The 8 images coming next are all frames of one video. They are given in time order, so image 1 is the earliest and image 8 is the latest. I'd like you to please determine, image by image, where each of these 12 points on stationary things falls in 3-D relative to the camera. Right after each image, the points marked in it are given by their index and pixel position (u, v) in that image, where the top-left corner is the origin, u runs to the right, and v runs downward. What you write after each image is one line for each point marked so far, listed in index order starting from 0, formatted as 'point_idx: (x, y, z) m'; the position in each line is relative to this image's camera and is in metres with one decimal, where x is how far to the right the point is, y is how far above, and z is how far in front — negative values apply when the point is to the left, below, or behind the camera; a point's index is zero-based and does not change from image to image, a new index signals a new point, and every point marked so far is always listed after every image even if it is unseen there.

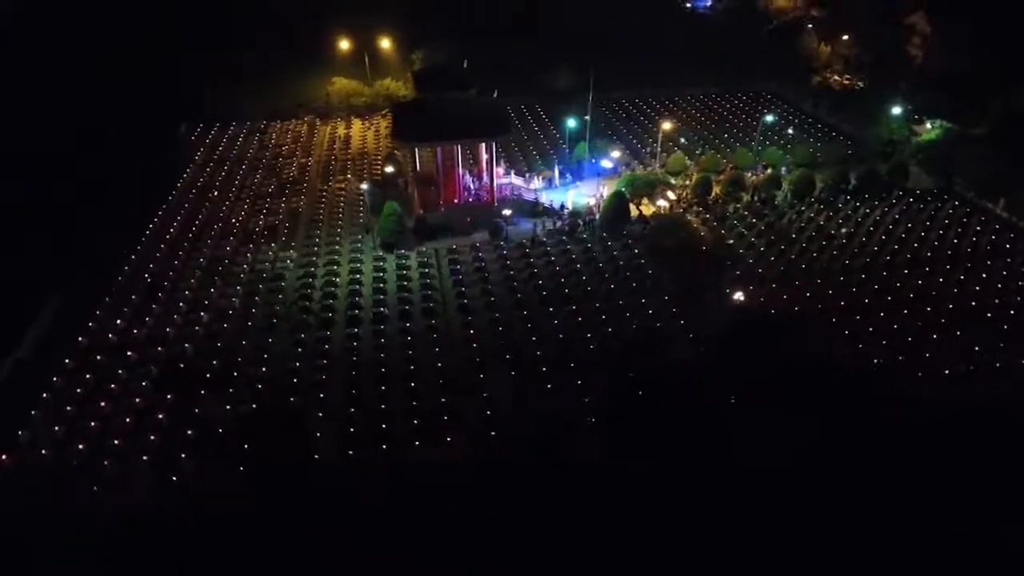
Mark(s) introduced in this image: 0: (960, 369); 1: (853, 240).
0: (+7.1, -1.3, +12.1) m
1: (+6.8, +1.0, +15.4) m
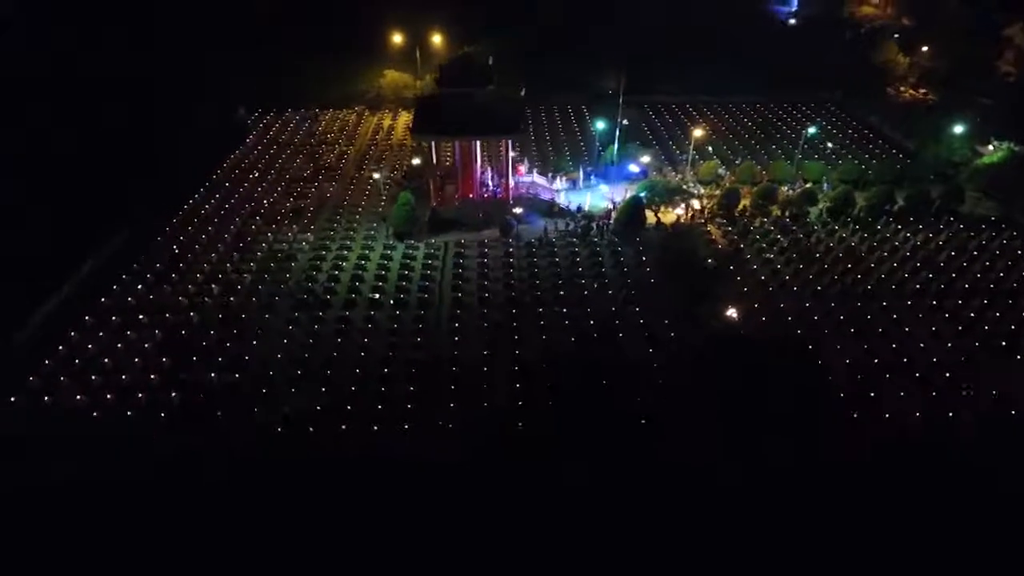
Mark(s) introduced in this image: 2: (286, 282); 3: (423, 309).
0: (+6.6, -1.9, +11.3) m
1: (+7.0, +0.4, +14.6) m
2: (-4.0, +0.1, +13.6) m
3: (-1.5, -0.4, +13.1) m
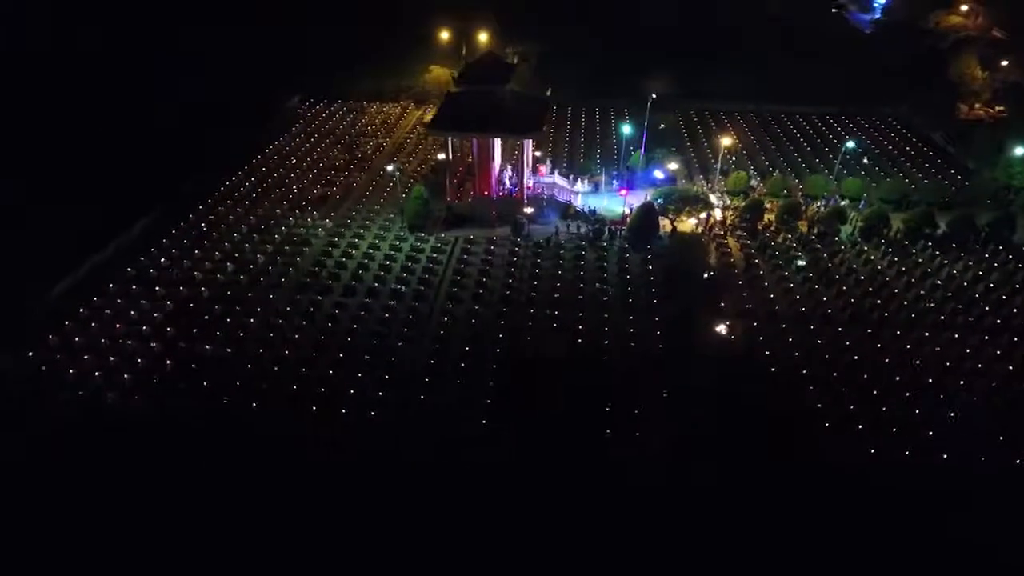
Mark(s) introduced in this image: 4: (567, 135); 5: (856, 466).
0: (+6.1, -2.3, +10.5) m
1: (+7.0, 0.0, +13.7) m
2: (-4.0, +0.4, +14.2) m
3: (-1.7, -0.2, +13.3) m
4: (+1.3, +3.6, +18.1) m
5: (+4.6, -2.4, +10.3) m
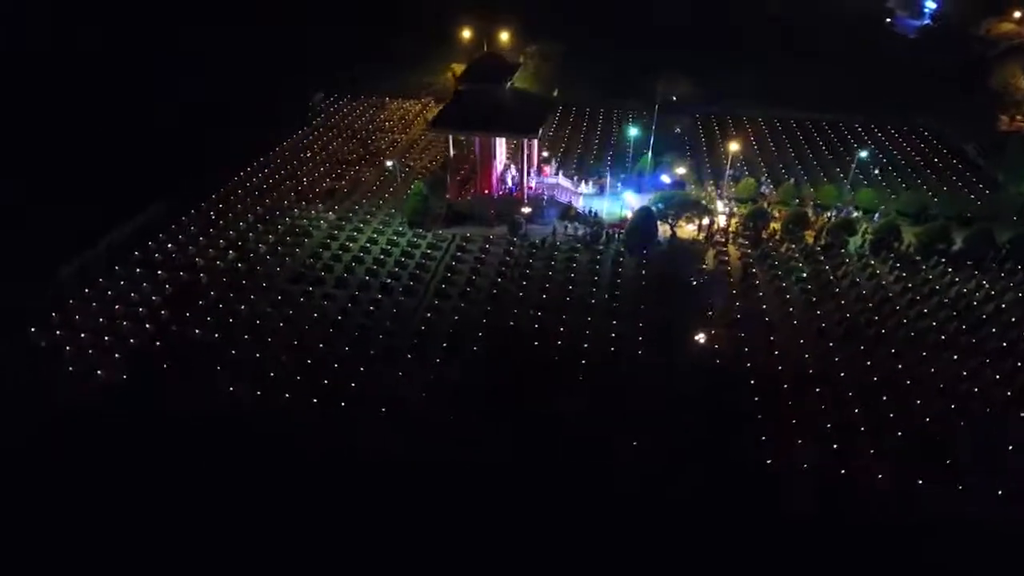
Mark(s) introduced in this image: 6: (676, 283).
0: (+5.5, -2.5, +10.0) m
1: (+6.8, -0.3, +13.1) m
2: (-4.1, +0.6, +14.5) m
3: (-1.9, -0.1, +13.4) m
4: (+1.6, +3.5, +18.0) m
5: (+4.1, -2.6, +10.0) m
6: (+2.9, +0.1, +13.7) m
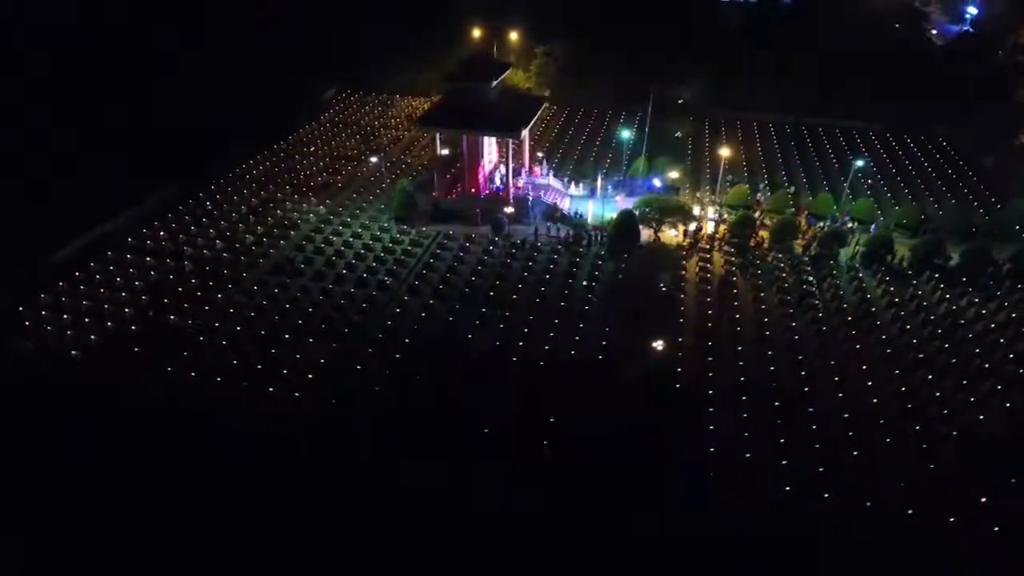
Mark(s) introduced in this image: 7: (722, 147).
0: (+4.6, -2.7, +9.6) m
1: (+6.3, -0.6, +12.6) m
2: (-4.5, +0.8, +14.8) m
3: (-2.4, -0.1, +13.6) m
4: (+1.6, +3.5, +17.8) m
5: (+3.2, -2.7, +9.7) m
6: (+2.4, 0.0, +13.5) m
7: (+4.5, +3.1, +17.1) m
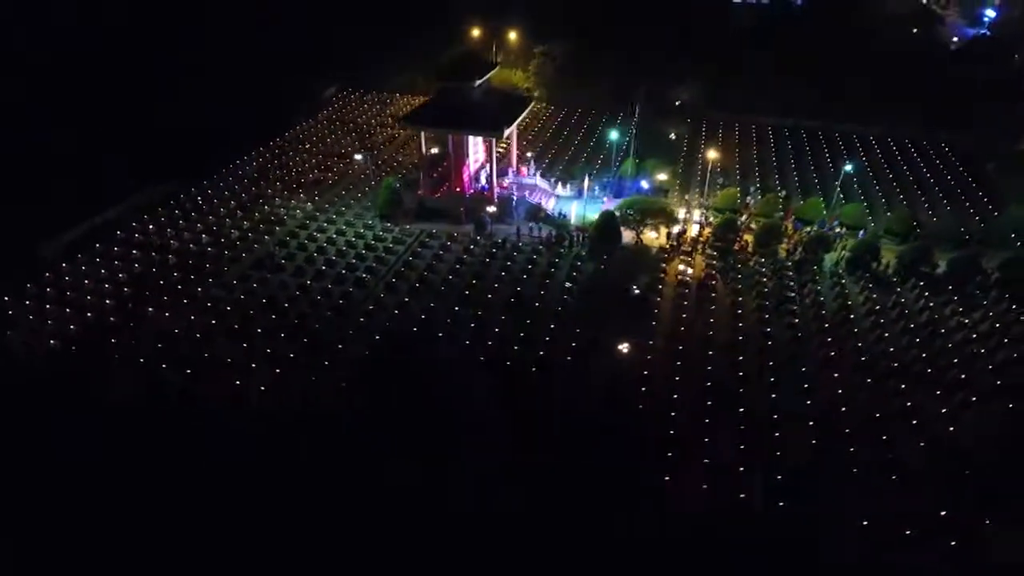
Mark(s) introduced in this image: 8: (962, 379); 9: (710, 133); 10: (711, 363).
0: (+4.0, -2.8, +9.4) m
1: (+5.8, -0.7, +12.4) m
2: (-4.9, +0.9, +14.9) m
3: (-2.8, 0.0, +13.7) m
4: (+1.4, +3.4, +17.7) m
5: (+2.6, -2.8, +9.5) m
6: (+2.0, 0.0, +13.4) m
7: (+4.3, +3.0, +16.9) m
8: (+6.6, -1.3, +11.3) m
9: (+4.6, +3.6, +18.0) m
10: (+3.1, -1.1, +11.8) m
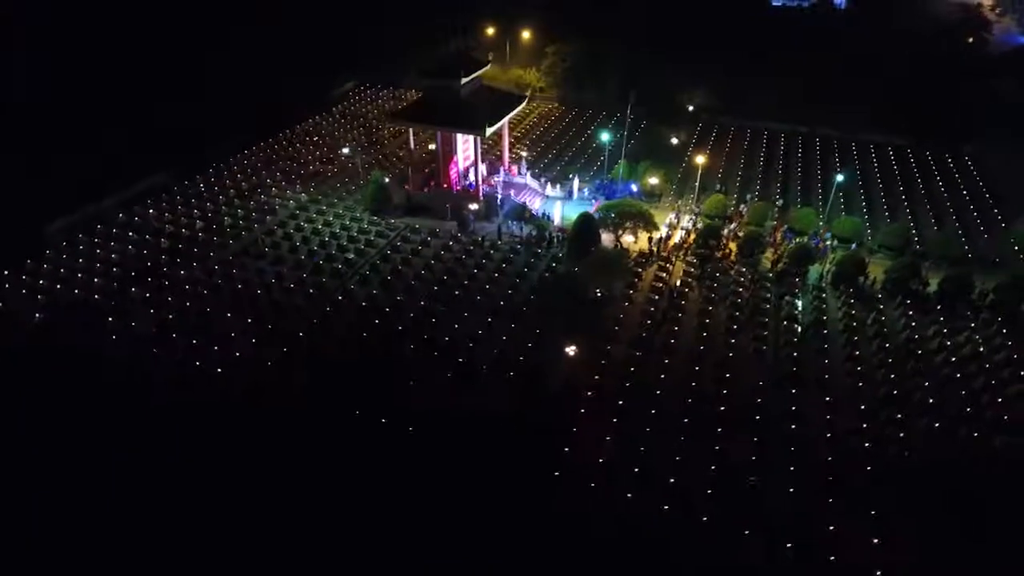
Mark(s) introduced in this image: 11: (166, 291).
0: (+3.0, -2.9, +9.1) m
1: (+5.1, -0.9, +11.8) m
2: (-5.2, +1.2, +15.3) m
3: (-3.3, +0.2, +13.9) m
4: (+1.4, +3.4, +17.6) m
5: (+1.5, -2.9, +9.3) m
6: (+1.5, -0.1, +13.2) m
7: (+4.2, +2.9, +16.4) m
8: (+5.8, -1.6, +10.7) m
9: (+4.7, +3.4, +17.5) m
10: (+2.4, -1.2, +11.5) m
11: (-6.1, -0.1, +13.7) m
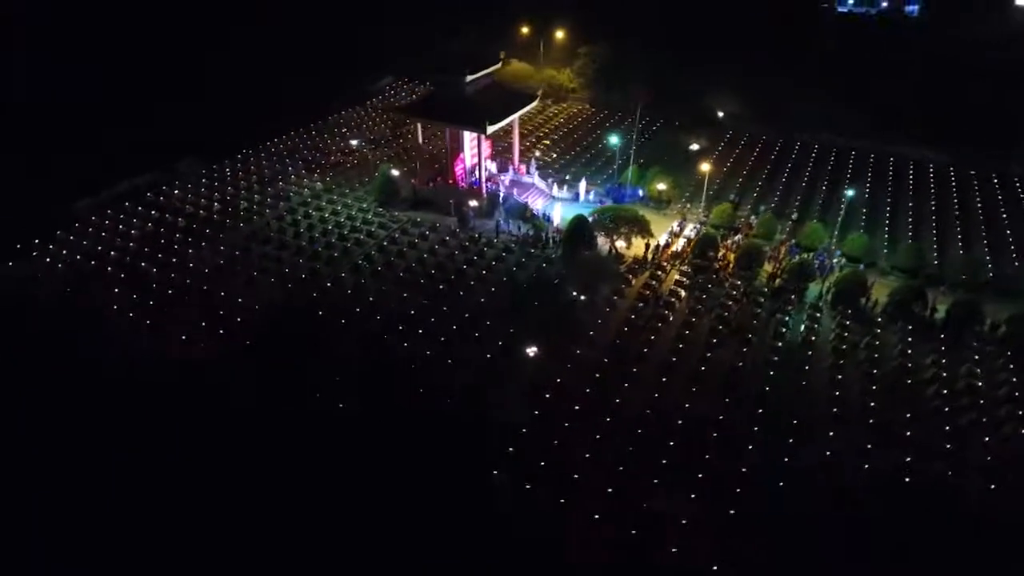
0: (+2.0, -3.0, +8.6) m
1: (+4.6, -1.2, +11.1) m
2: (-5.1, +1.5, +15.8) m
3: (-3.5, +0.4, +14.1) m
4: (+1.8, +3.3, +17.3) m
5: (+0.6, -2.9, +9.0) m
6: (+1.2, -0.2, +12.9) m
7: (+4.5, +2.6, +15.8) m
8: (+5.1, -1.9, +9.9) m
9: (+5.0, +3.1, +16.9) m
10: (+1.8, -1.3, +11.1) m
11: (-6.3, +0.4, +14.2) m
